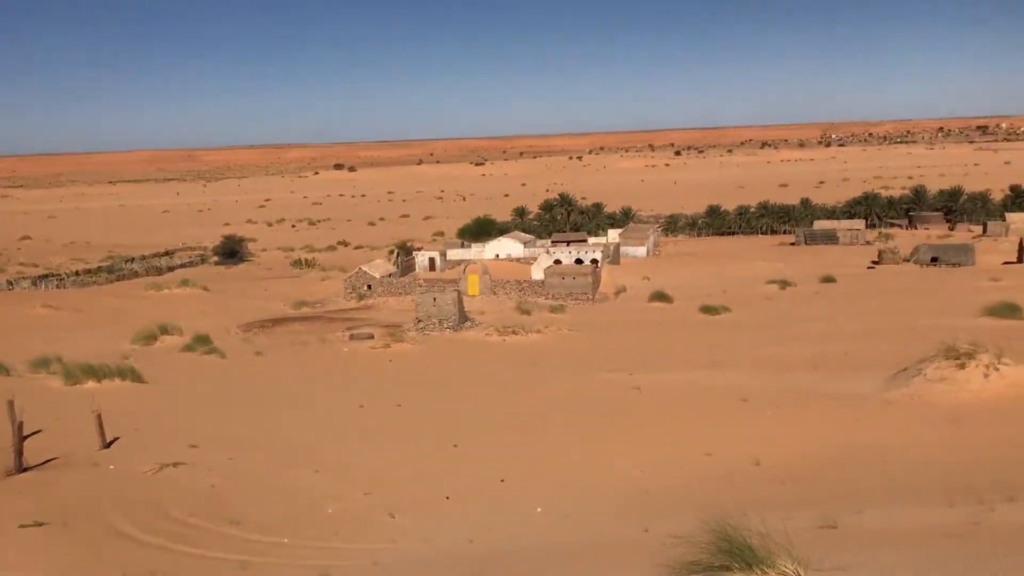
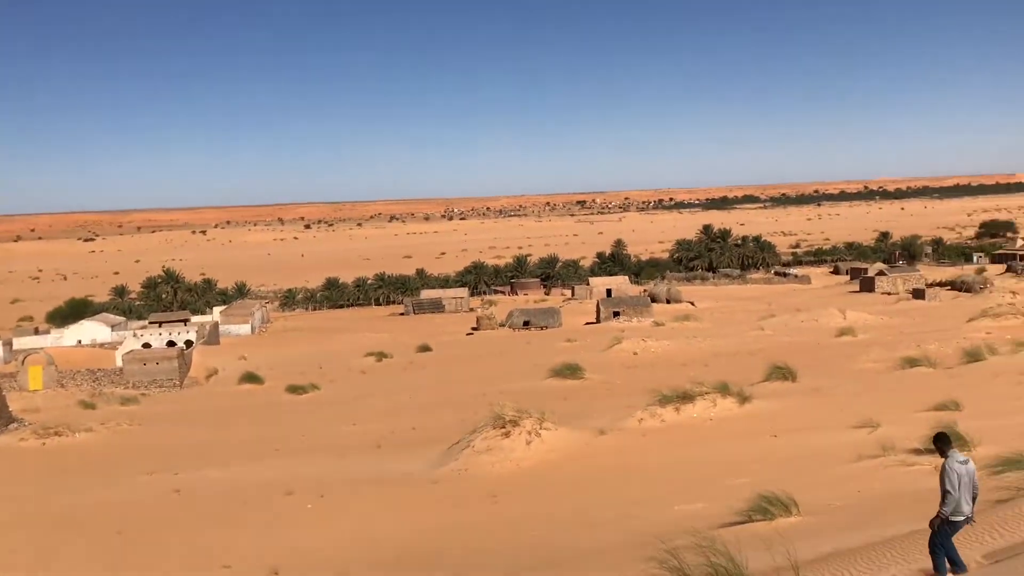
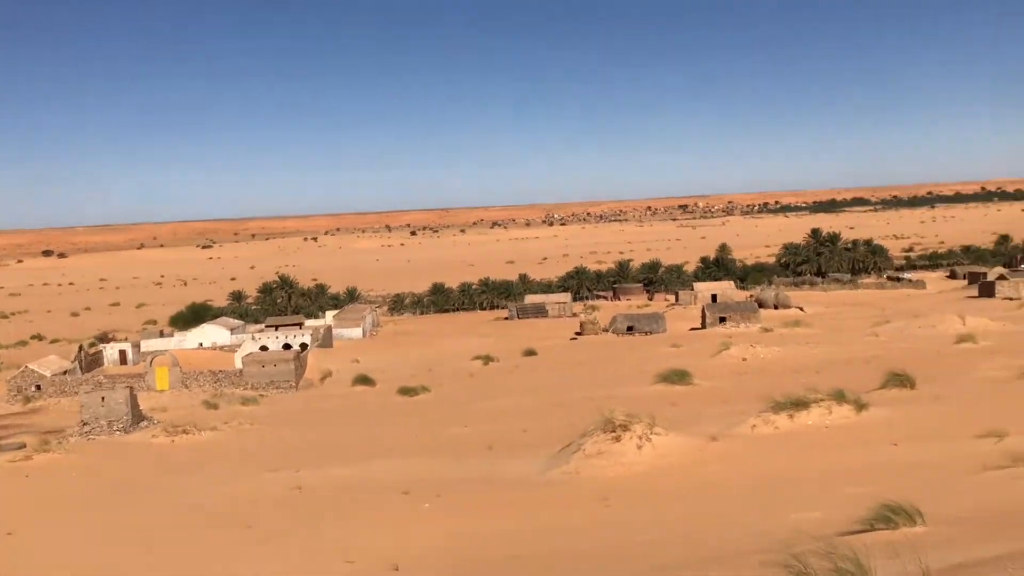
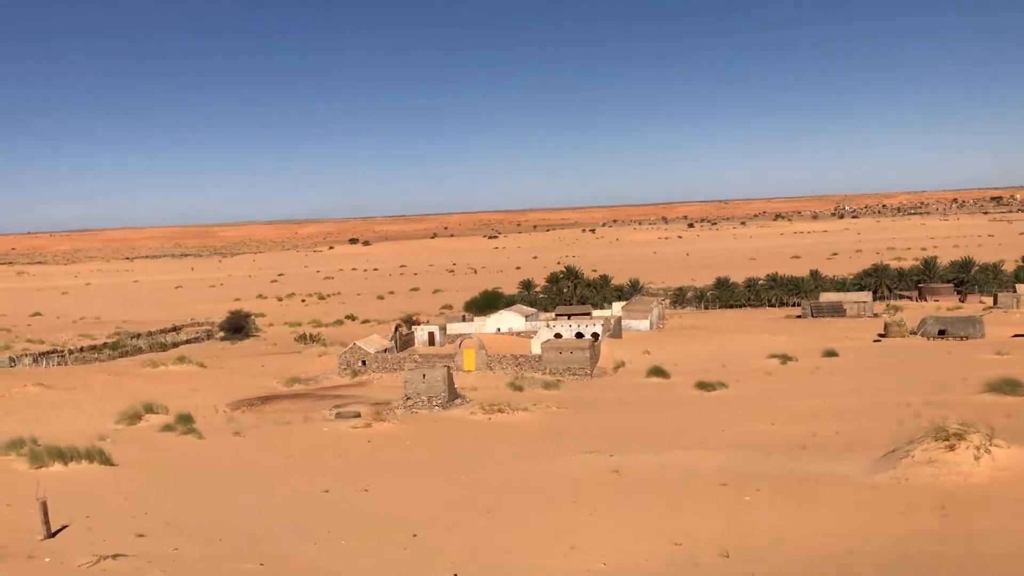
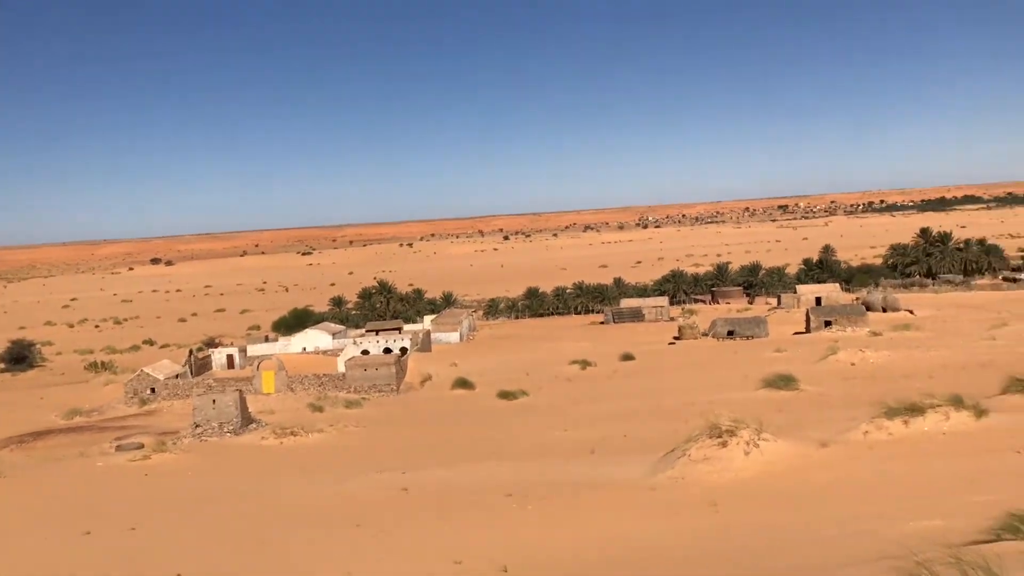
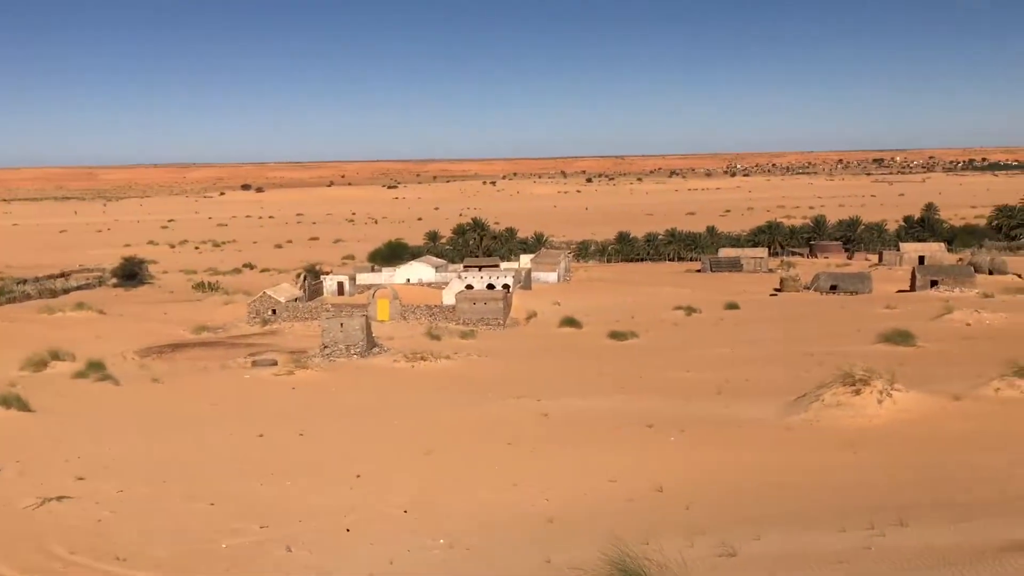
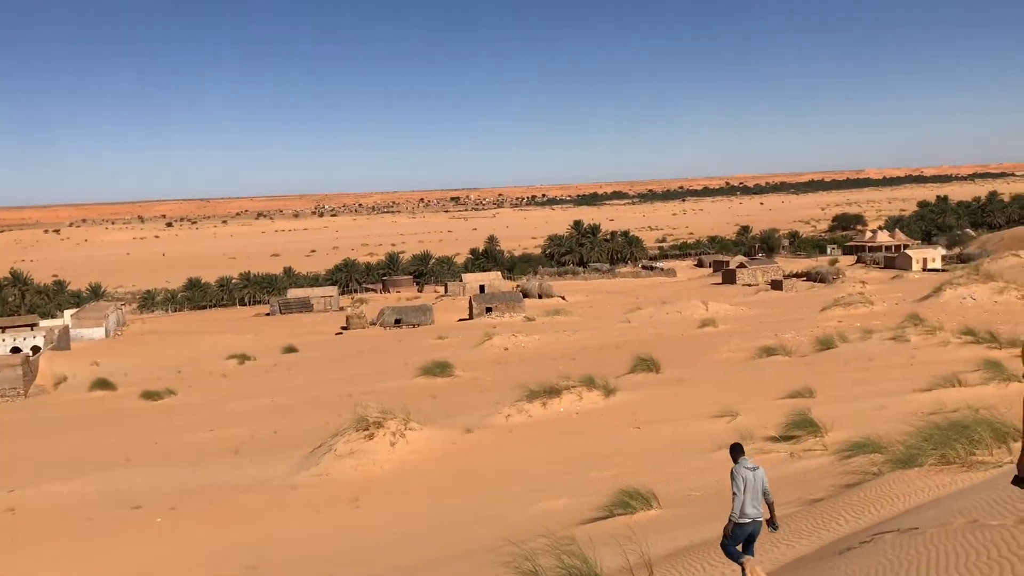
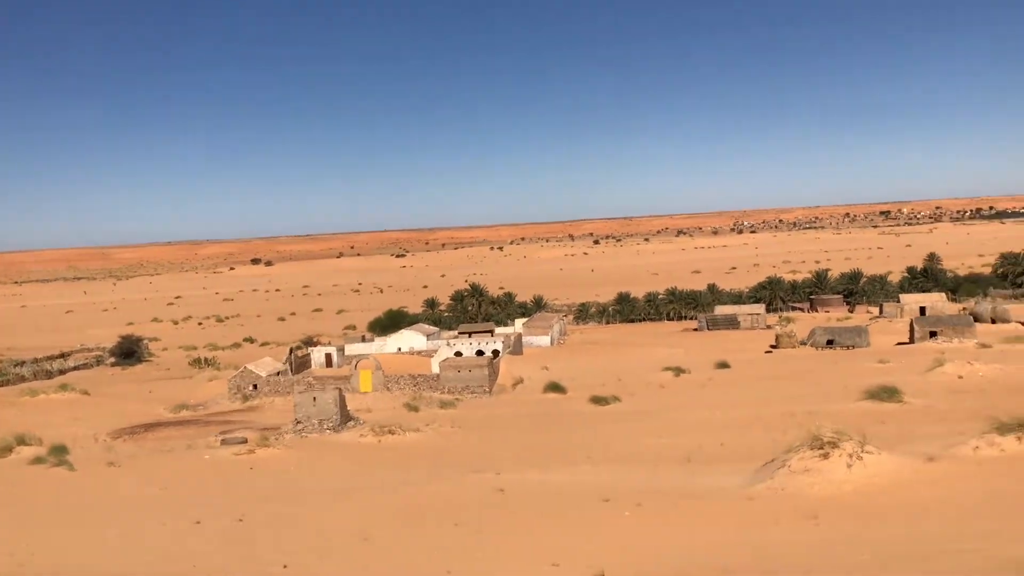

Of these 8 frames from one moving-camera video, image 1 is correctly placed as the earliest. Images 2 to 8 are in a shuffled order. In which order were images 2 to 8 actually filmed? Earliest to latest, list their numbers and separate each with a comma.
6, 4, 8, 5, 3, 2, 7
